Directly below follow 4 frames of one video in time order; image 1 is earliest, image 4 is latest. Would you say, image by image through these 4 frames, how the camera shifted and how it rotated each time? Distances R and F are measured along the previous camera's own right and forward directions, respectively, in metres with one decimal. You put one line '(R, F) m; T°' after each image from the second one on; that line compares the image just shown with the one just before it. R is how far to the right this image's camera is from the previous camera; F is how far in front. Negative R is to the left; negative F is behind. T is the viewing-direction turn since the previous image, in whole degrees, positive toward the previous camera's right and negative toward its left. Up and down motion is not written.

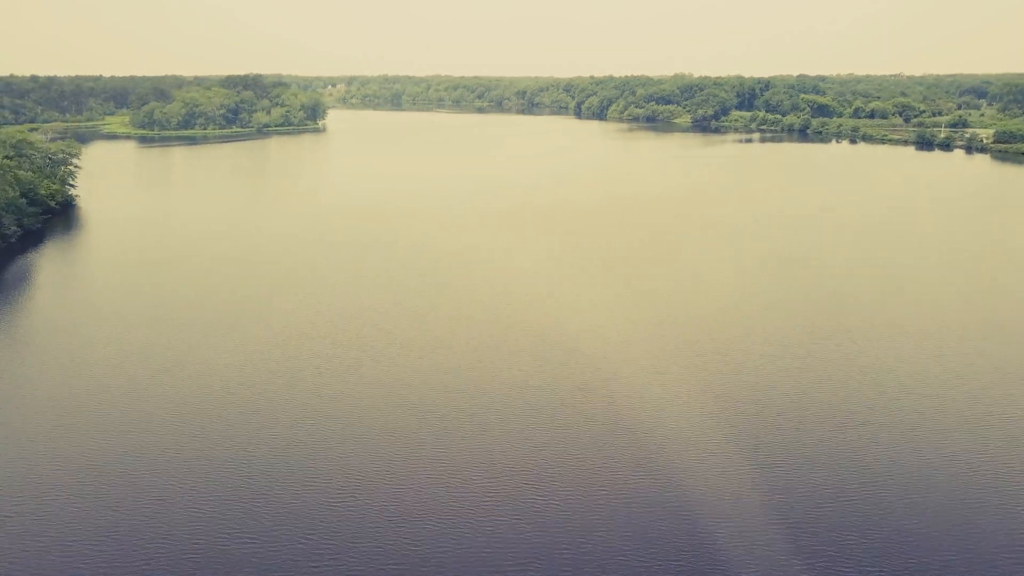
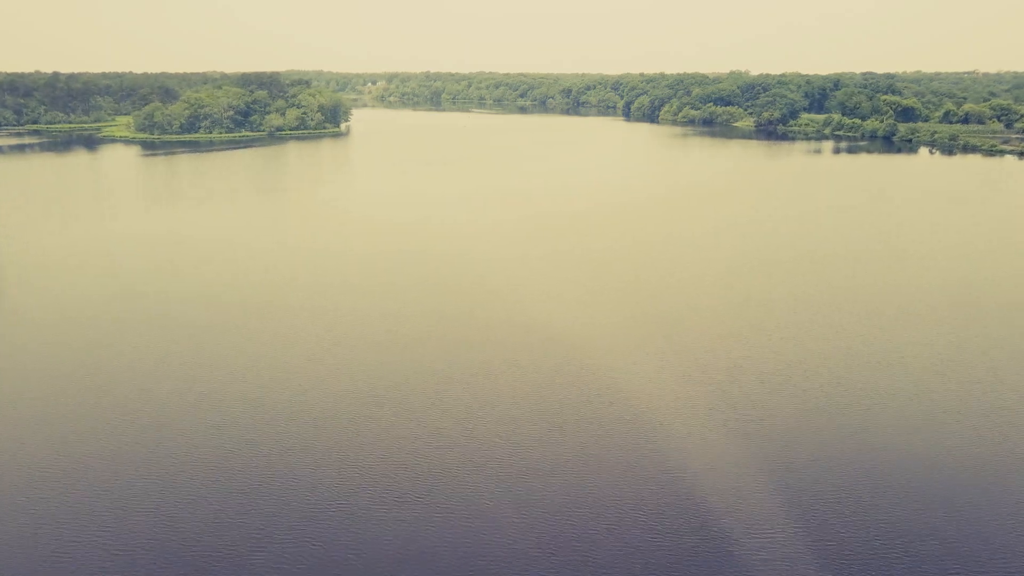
(+0.1, +1.2) m; -3°
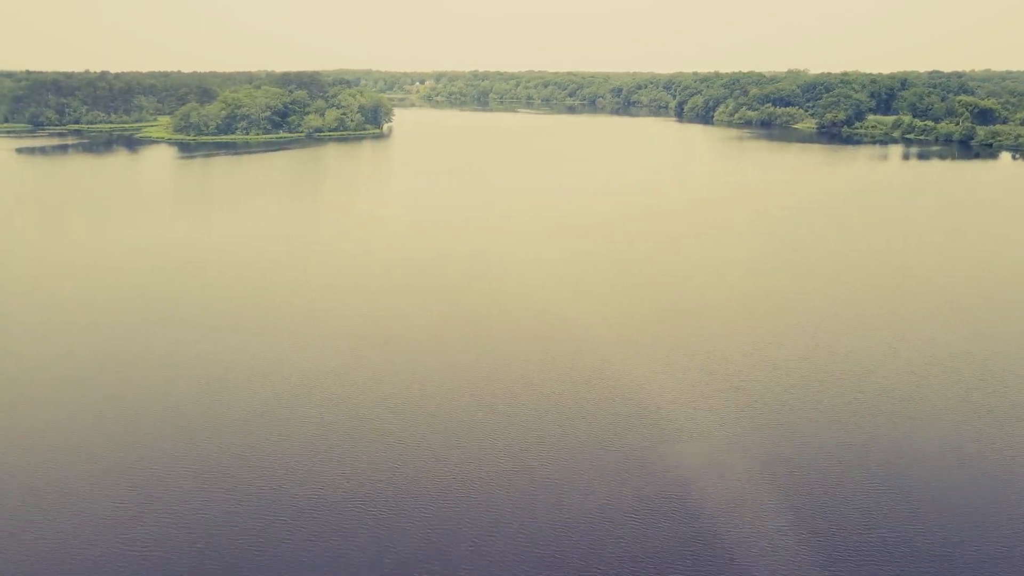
(0.0, +0.5) m; -3°
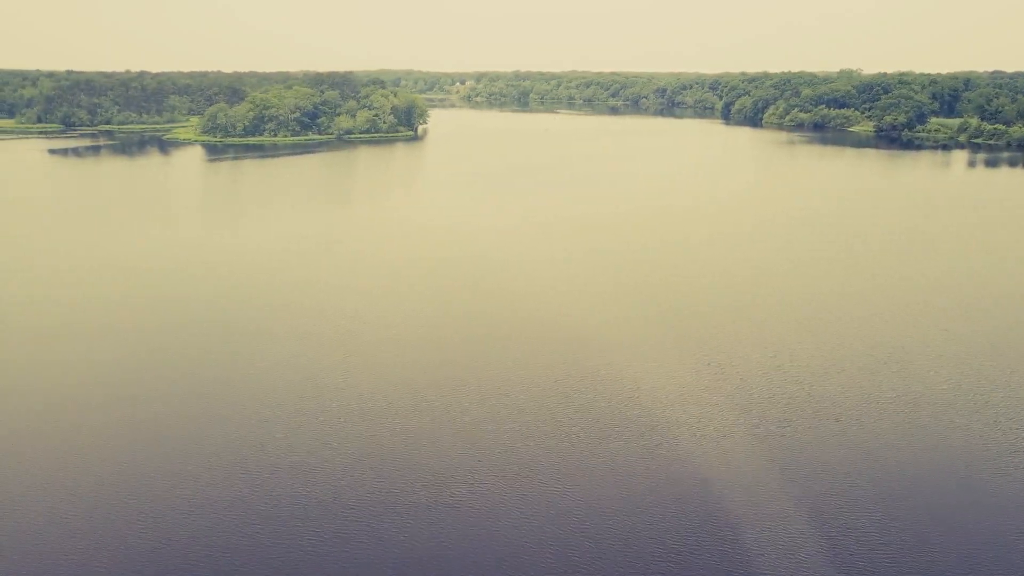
(0.0, +0.4) m; -3°
